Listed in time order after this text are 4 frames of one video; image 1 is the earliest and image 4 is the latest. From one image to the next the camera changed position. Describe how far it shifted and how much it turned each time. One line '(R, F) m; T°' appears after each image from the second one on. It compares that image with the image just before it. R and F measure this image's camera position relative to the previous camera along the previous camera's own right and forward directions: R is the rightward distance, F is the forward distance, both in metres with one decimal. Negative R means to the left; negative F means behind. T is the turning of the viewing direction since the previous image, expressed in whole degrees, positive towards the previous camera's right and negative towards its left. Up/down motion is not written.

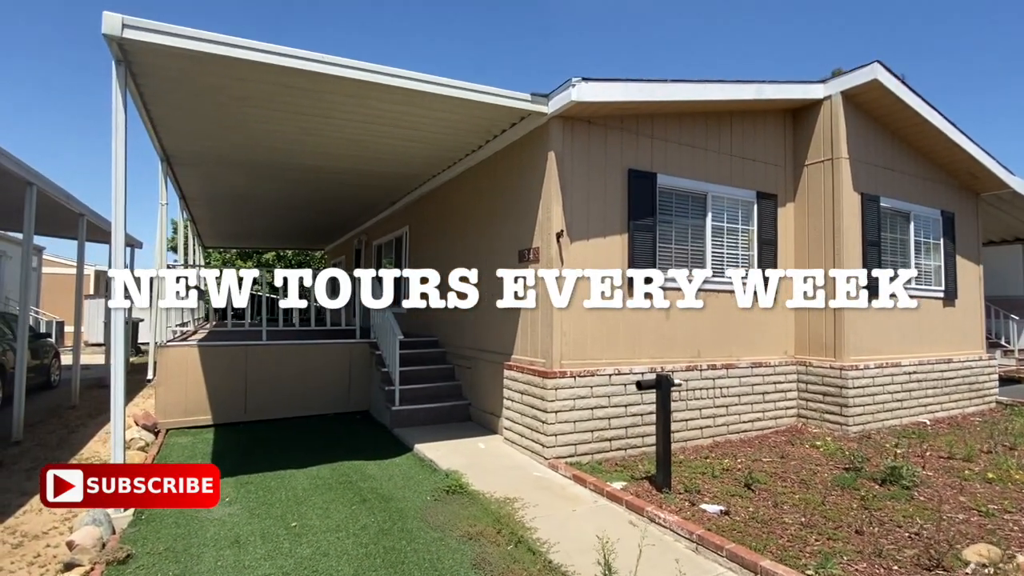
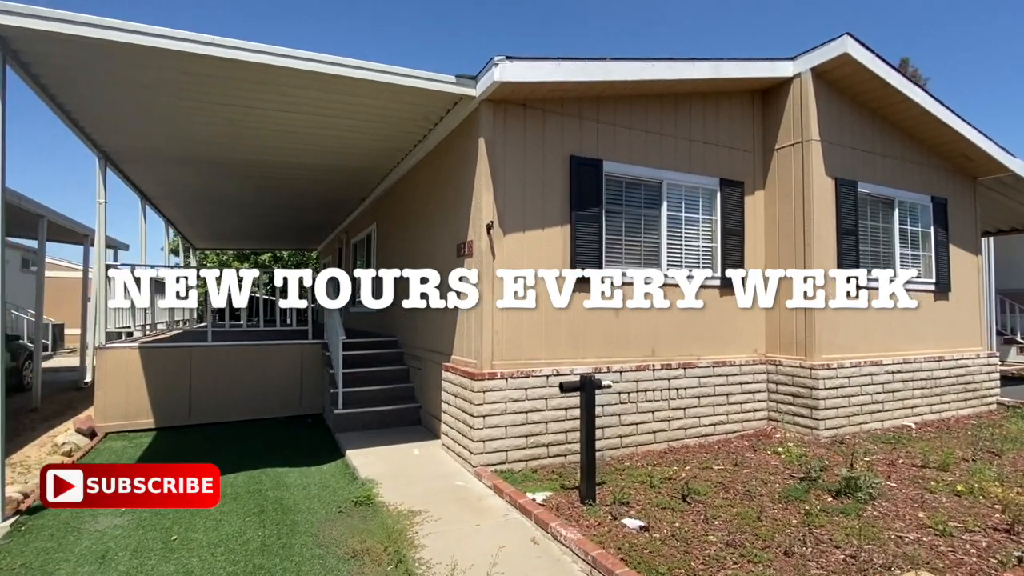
(+0.9, +0.4) m; -2°
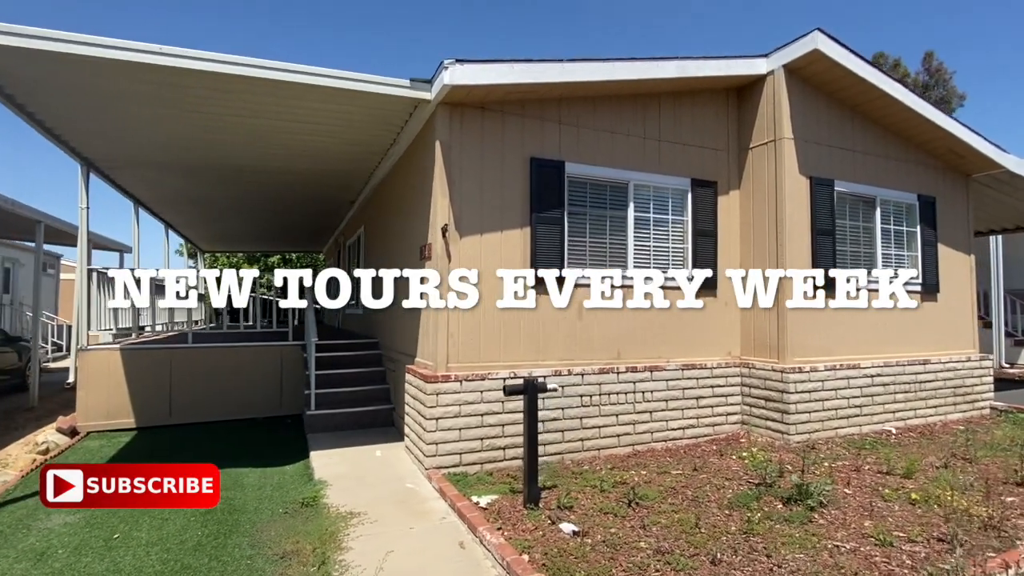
(+0.6, 0.0) m; -2°
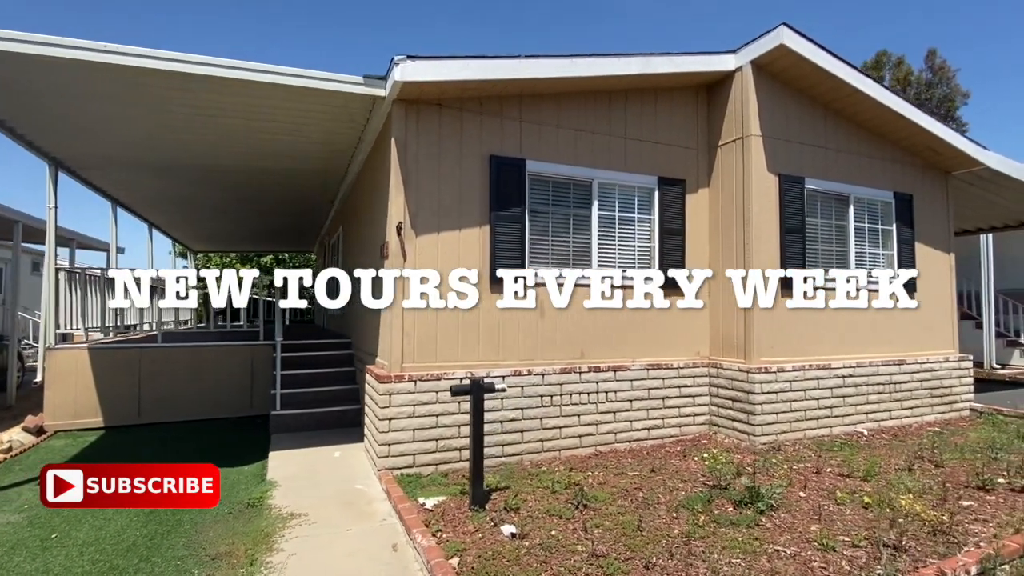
(+0.5, +0.1) m; -1°
